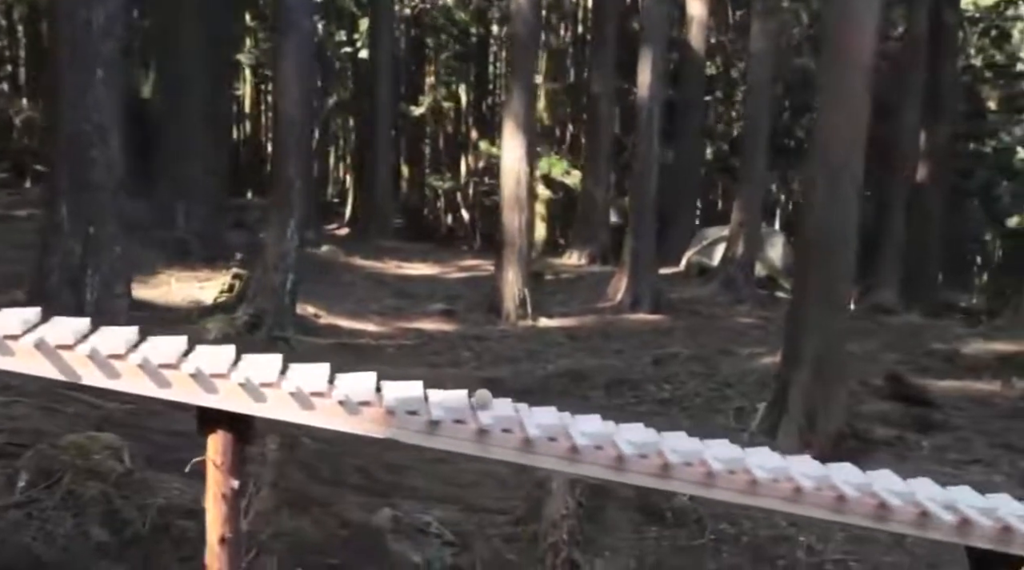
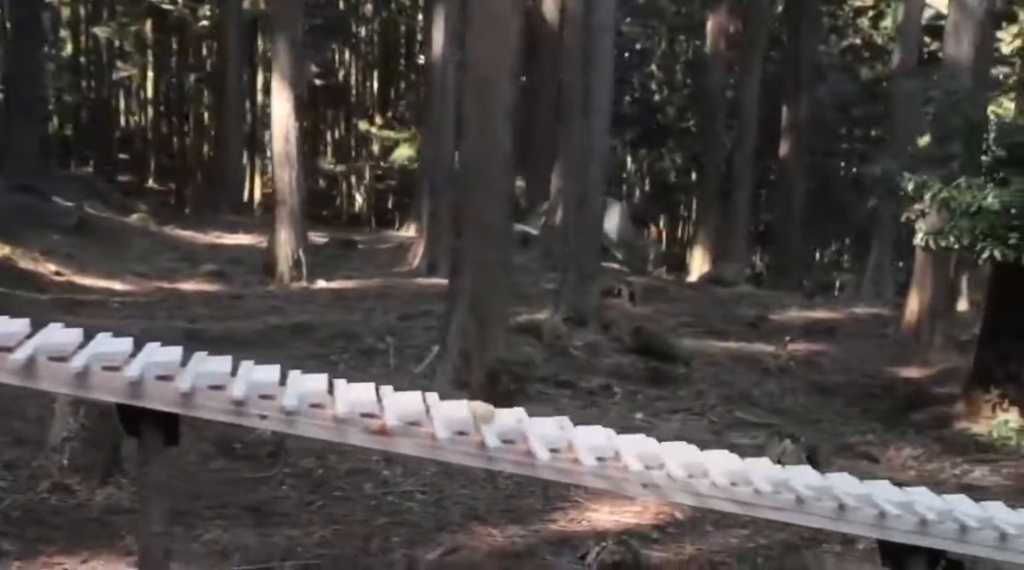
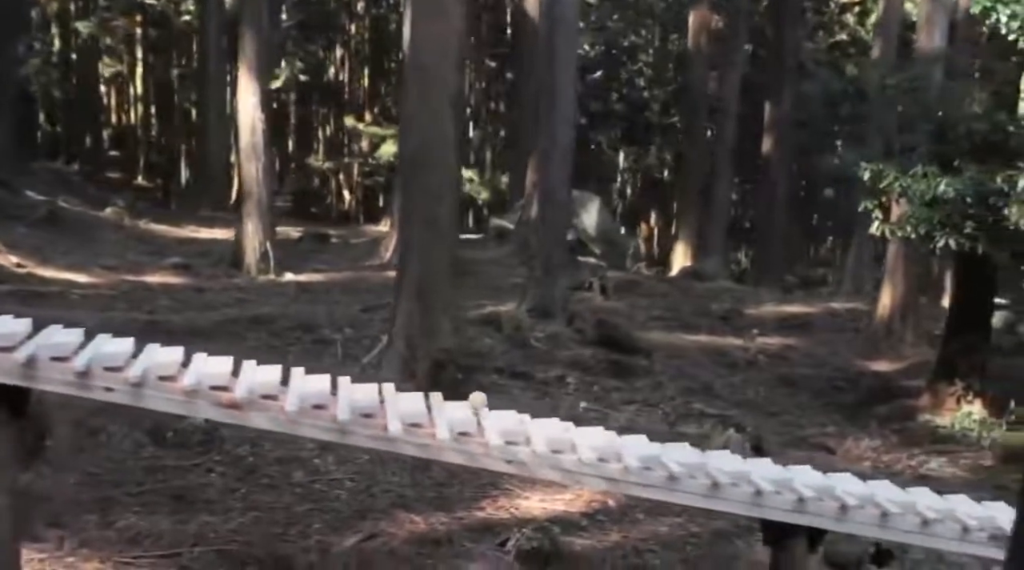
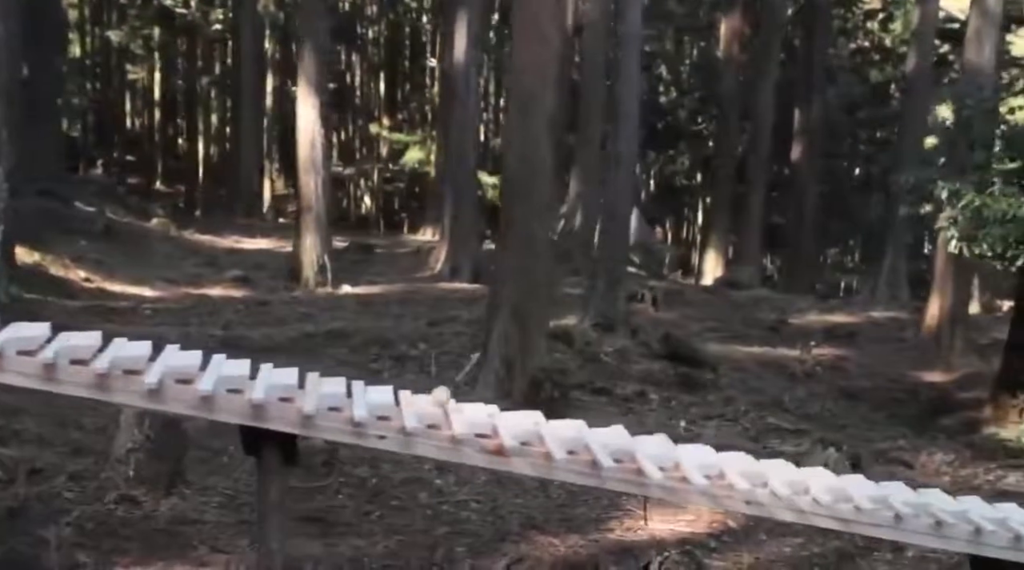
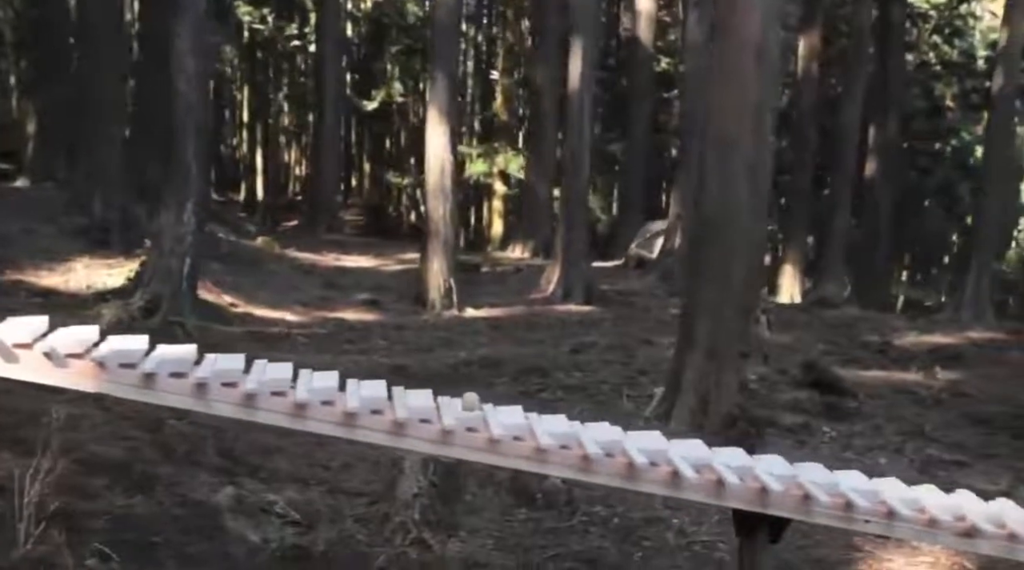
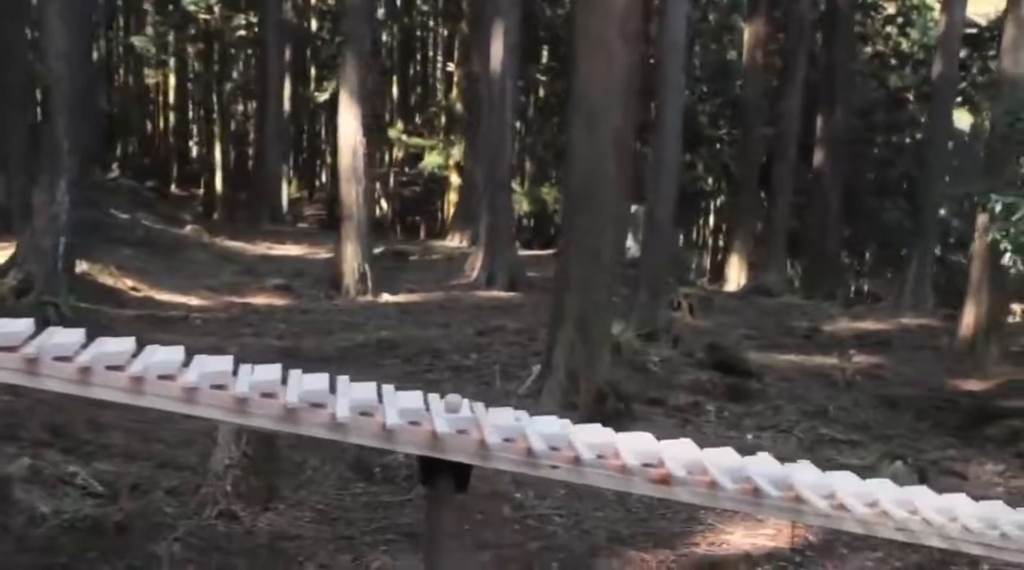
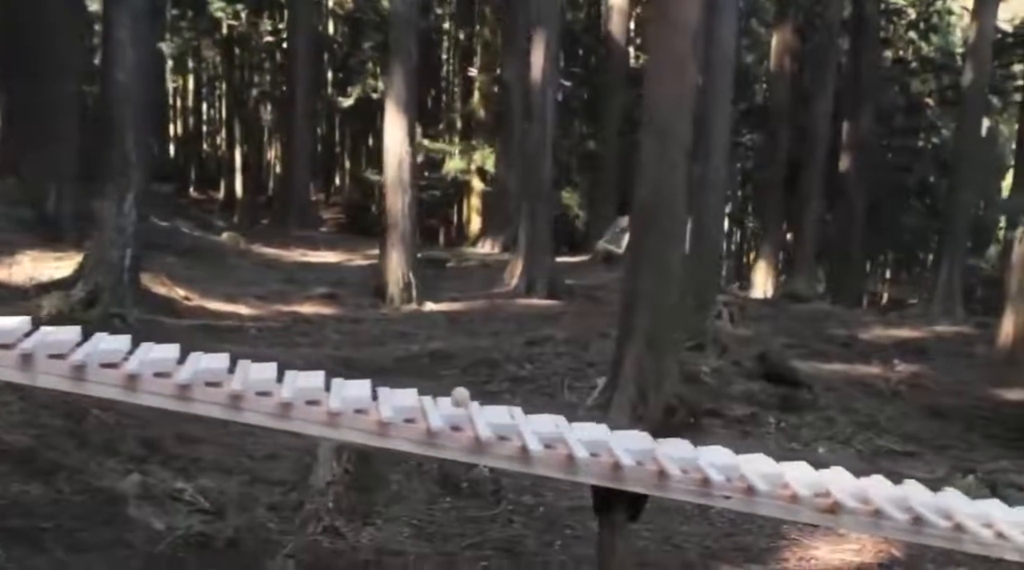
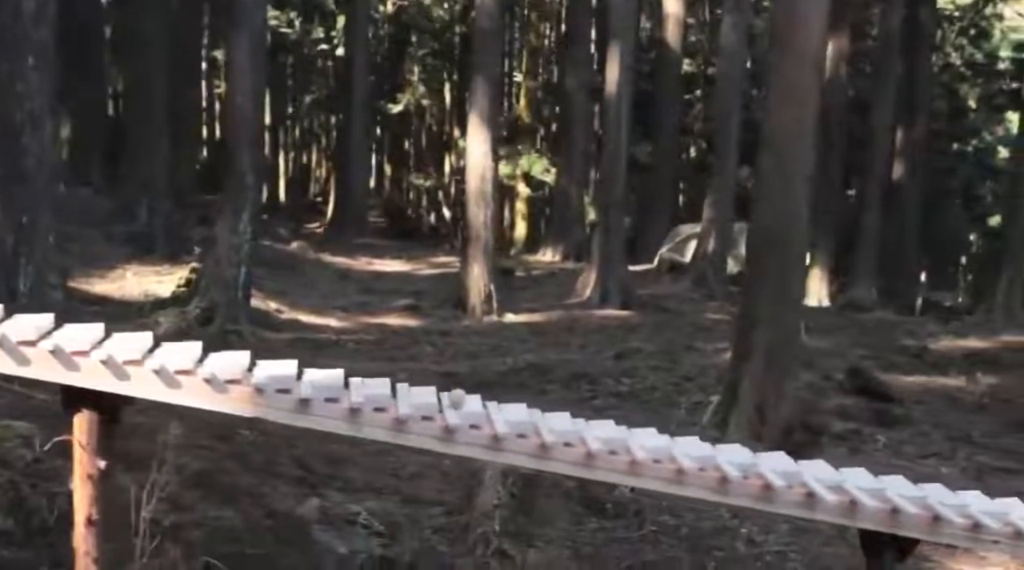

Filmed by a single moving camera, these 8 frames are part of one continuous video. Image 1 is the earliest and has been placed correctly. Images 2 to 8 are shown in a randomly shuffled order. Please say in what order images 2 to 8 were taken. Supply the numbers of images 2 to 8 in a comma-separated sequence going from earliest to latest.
8, 5, 7, 6, 4, 2, 3
